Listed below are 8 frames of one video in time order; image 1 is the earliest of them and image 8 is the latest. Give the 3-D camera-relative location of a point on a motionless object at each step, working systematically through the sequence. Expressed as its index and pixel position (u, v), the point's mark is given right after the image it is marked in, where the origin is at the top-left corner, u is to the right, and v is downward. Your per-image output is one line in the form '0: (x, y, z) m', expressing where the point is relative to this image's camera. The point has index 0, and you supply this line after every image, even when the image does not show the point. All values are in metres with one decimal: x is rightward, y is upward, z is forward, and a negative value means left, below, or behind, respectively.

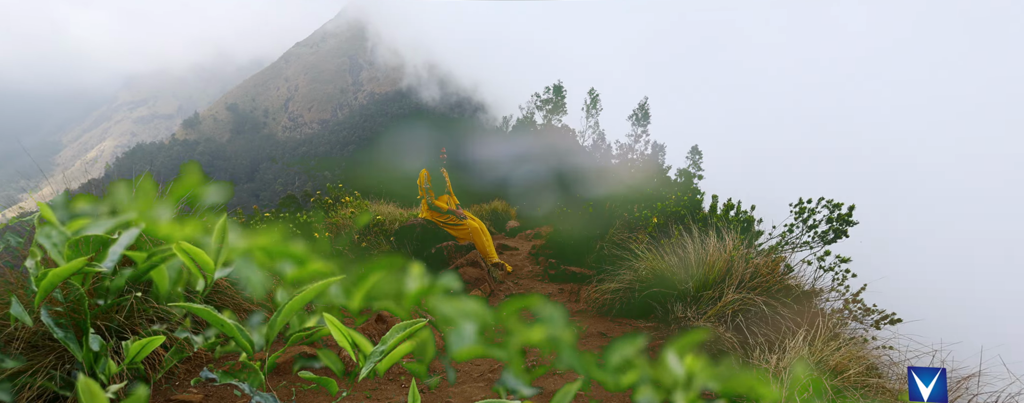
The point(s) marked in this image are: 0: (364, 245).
0: (-1.9, -0.6, +6.0) m
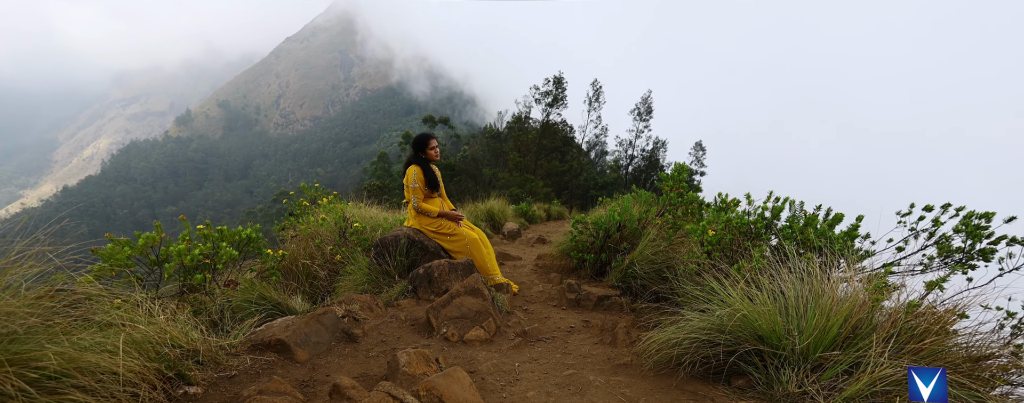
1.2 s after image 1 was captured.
0: (-1.8, -0.6, +4.9) m
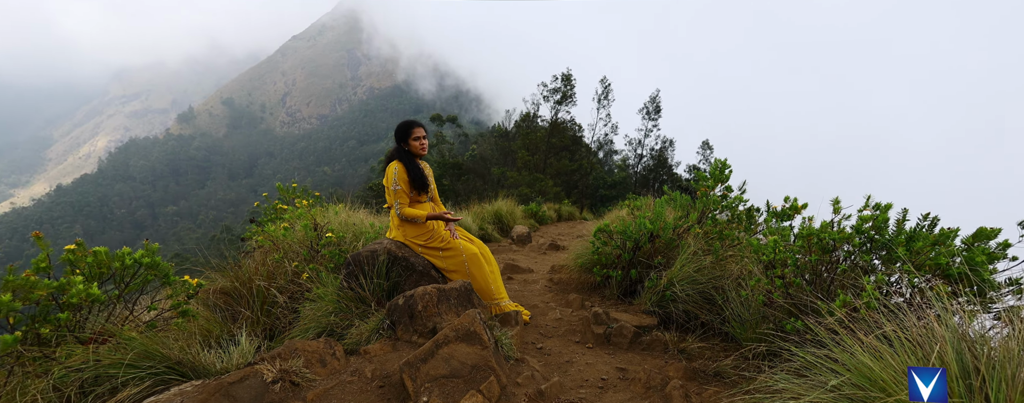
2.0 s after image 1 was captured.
0: (-1.8, -0.7, +3.9) m
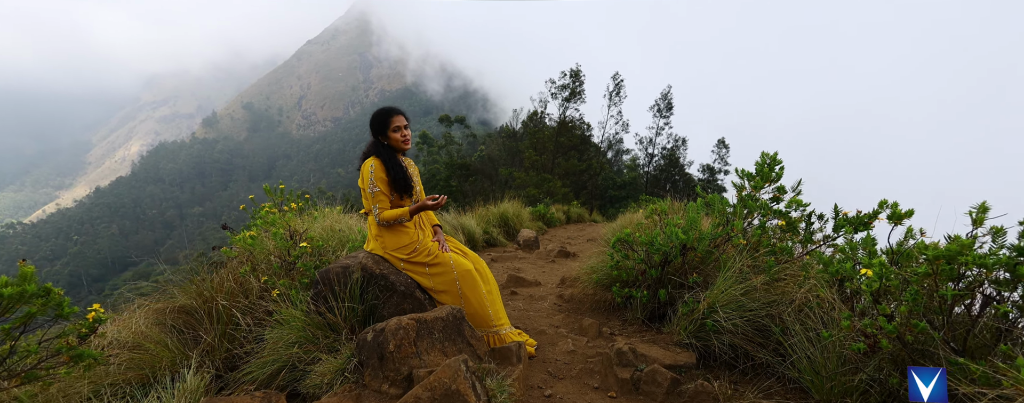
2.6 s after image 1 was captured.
0: (-1.7, -0.7, +3.2) m
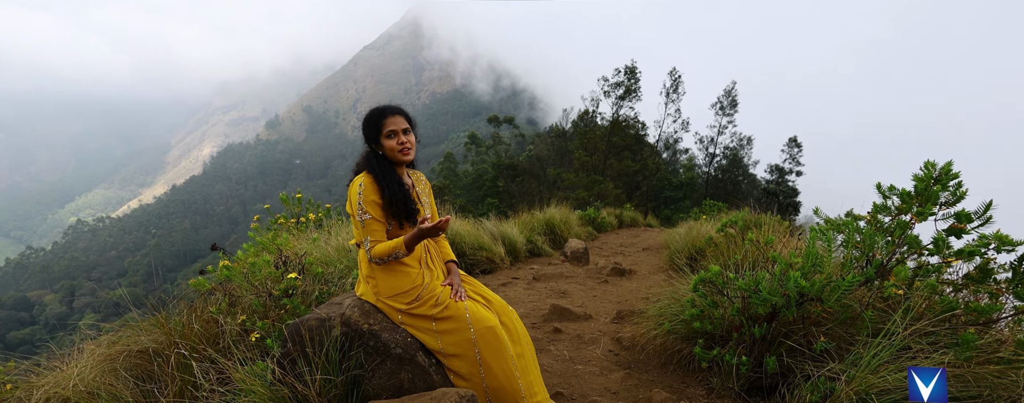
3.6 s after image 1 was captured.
0: (-1.5, -0.8, +2.5) m
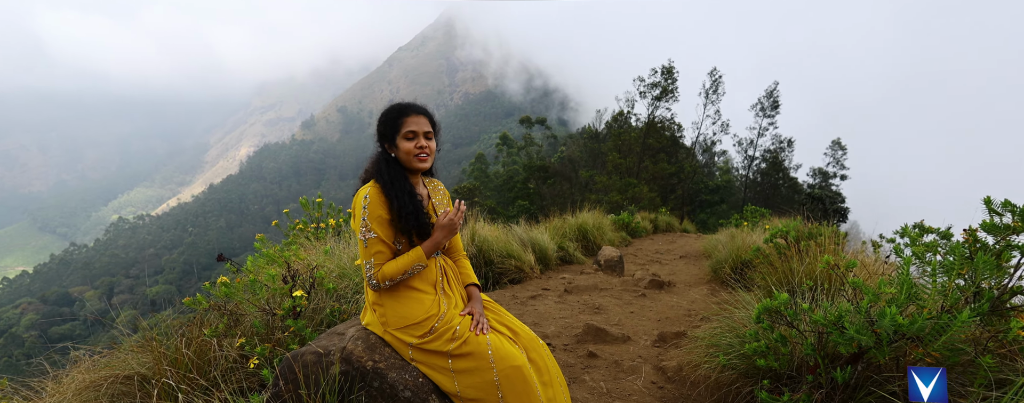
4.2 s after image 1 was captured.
0: (-1.4, -0.9, +2.2) m
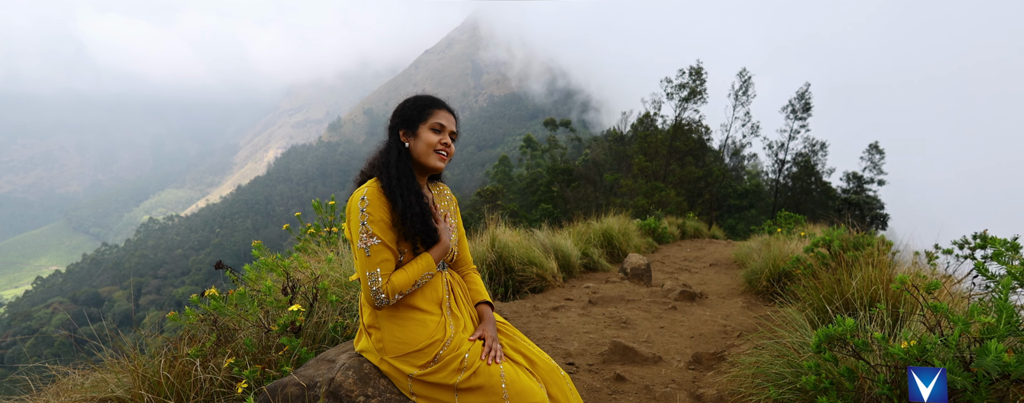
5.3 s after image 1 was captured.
0: (-1.3, -0.9, +2.0) m
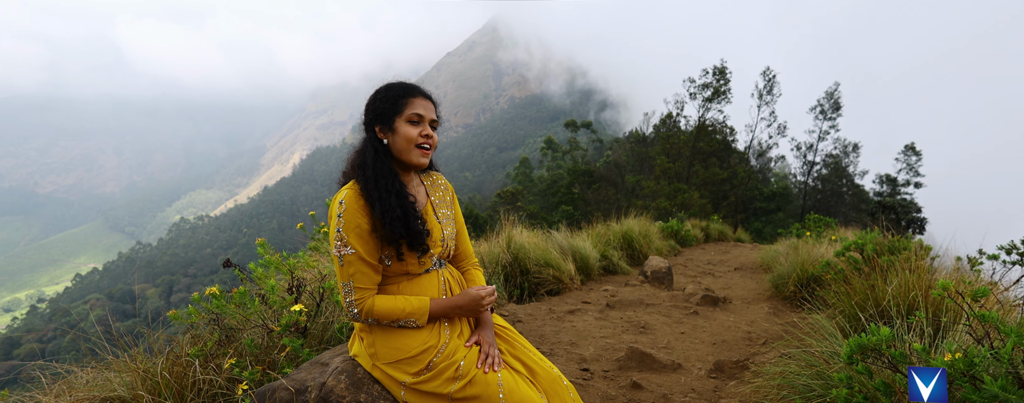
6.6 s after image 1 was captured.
0: (-1.3, -0.9, +1.9) m
